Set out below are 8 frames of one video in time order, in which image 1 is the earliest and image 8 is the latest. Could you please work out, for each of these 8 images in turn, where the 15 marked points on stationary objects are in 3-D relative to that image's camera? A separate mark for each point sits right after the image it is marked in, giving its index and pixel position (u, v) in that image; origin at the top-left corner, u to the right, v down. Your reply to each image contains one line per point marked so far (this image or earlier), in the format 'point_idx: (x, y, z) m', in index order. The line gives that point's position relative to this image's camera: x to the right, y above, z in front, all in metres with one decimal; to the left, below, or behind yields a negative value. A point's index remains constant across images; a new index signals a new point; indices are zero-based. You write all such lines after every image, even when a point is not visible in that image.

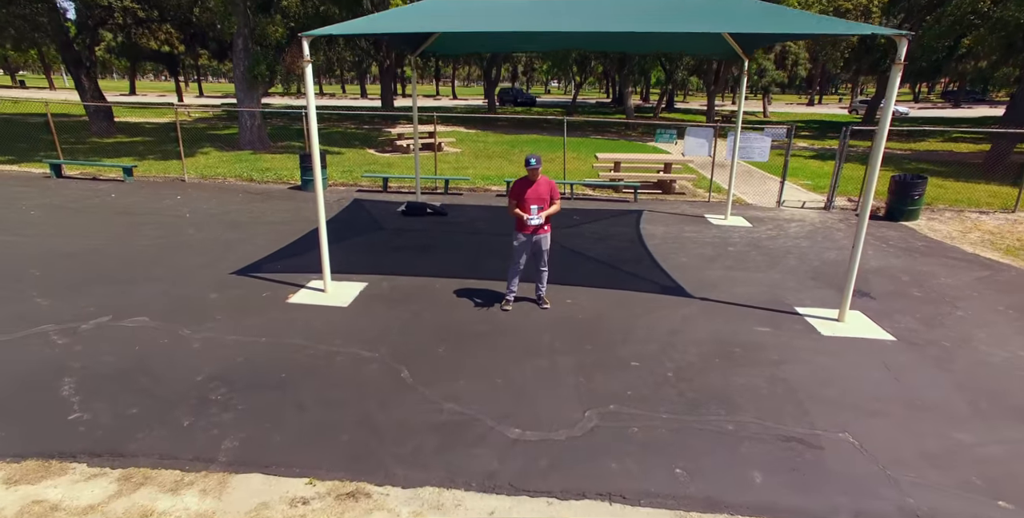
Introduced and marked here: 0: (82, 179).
0: (-8.8, +1.6, +11.4) m
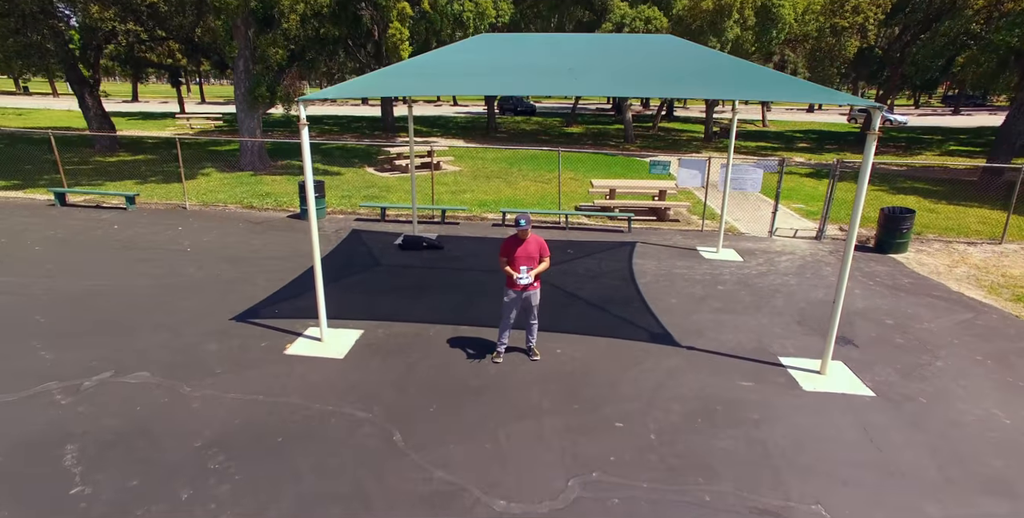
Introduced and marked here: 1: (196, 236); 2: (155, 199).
0: (-8.9, +1.1, +11.6) m
1: (-5.7, +0.4, +9.9) m
2: (-8.1, +1.4, +12.6) m
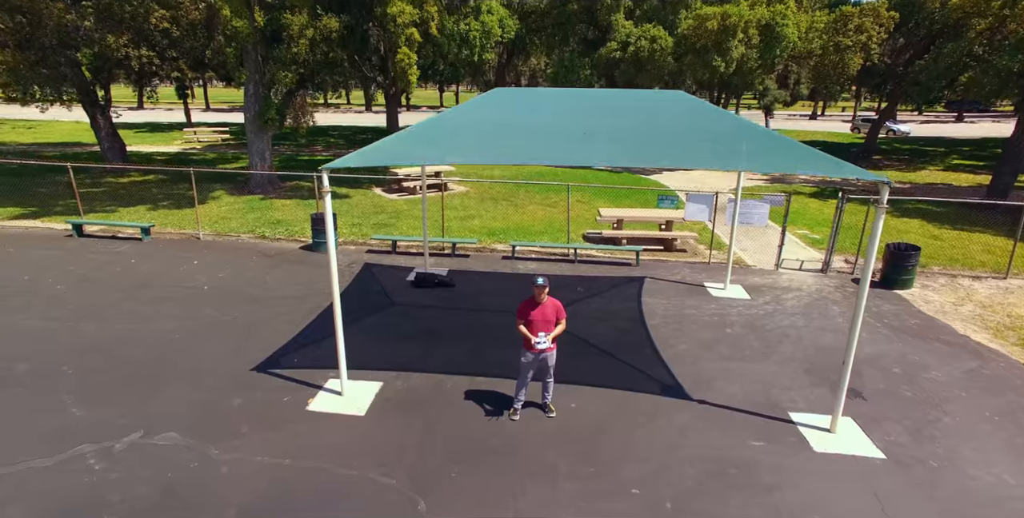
0: (-8.7, +0.5, +11.8) m
1: (-5.5, -0.3, +10.1) m
2: (-7.9, +0.7, +12.8) m
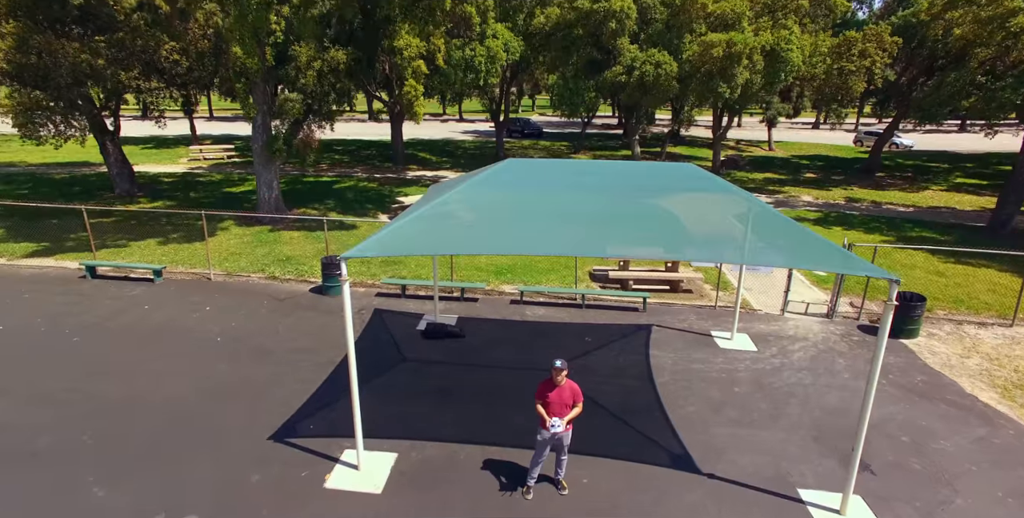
0: (-8.5, -0.4, +11.9) m
1: (-5.3, -1.1, +10.2) m
2: (-7.7, -0.2, +12.9) m
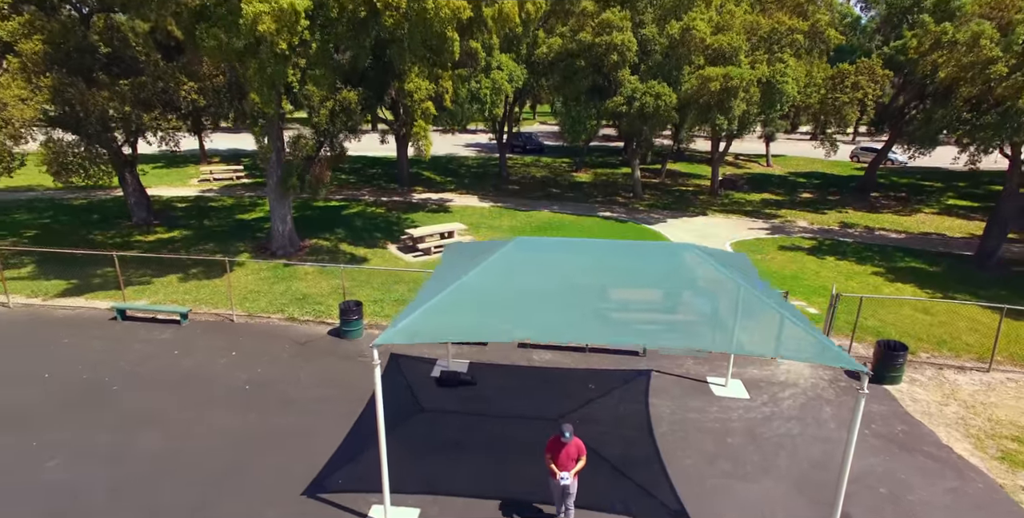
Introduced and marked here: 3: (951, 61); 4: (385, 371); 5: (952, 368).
0: (-8.4, -1.4, +12.6) m
1: (-5.1, -2.1, +10.9) m
2: (-7.6, -1.1, +13.6) m
3: (+13.7, +6.2, +17.3) m
4: (-2.5, -2.2, +10.7) m
5: (+8.9, -2.2, +11.1) m
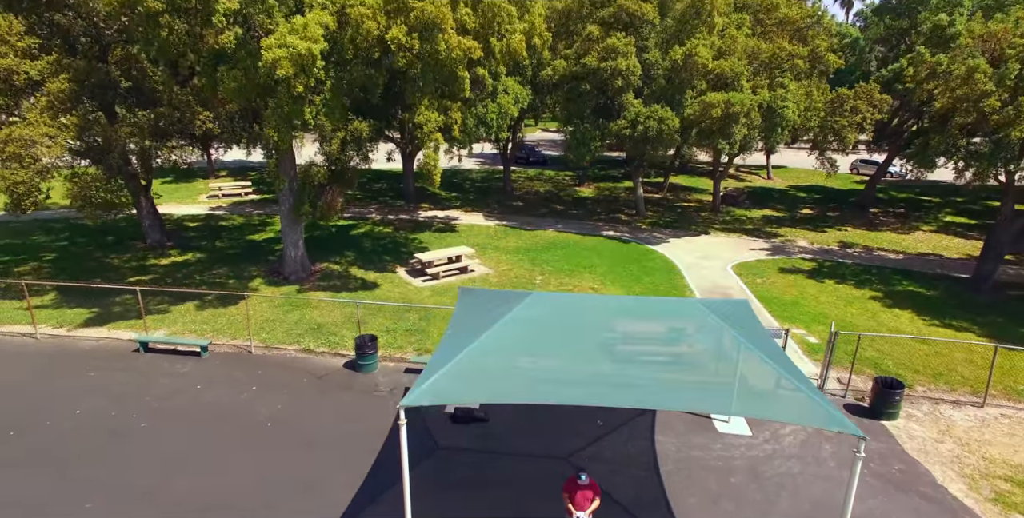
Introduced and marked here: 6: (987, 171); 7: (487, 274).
0: (-8.2, -2.2, +13.0) m
1: (-4.9, -2.9, +11.3) m
2: (-7.3, -1.9, +14.0) m
3: (+13.9, +5.4, +17.7) m
4: (-2.2, -3.0, +11.1) m
5: (+9.1, -3.0, +11.5) m
6: (+14.7, +2.7, +17.2) m
7: (-0.9, -0.5, +19.1) m
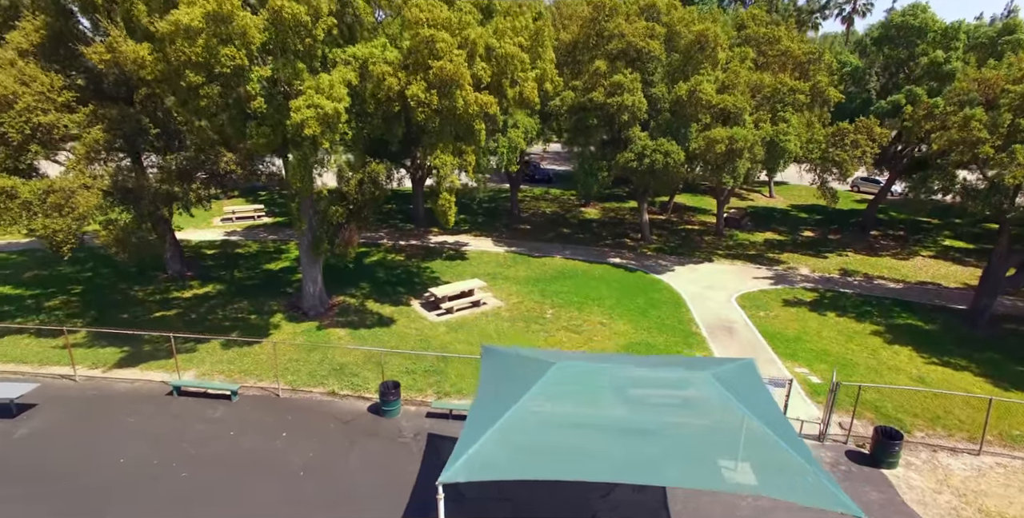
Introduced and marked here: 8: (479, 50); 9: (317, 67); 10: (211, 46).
0: (-7.8, -3.4, +13.7) m
1: (-4.5, -4.1, +11.9) m
2: (-7.0, -3.1, +14.6) m
3: (+14.3, +4.1, +18.3) m
4: (-1.9, -4.1, +11.7) m
5: (+9.4, -4.2, +12.1) m
6: (+15.1, +1.5, +17.8) m
7: (-0.5, -1.7, +19.7) m
8: (-0.9, +5.8, +15.4) m
9: (-4.8, +4.7, +13.6) m
10: (-6.5, +4.5, +11.9) m
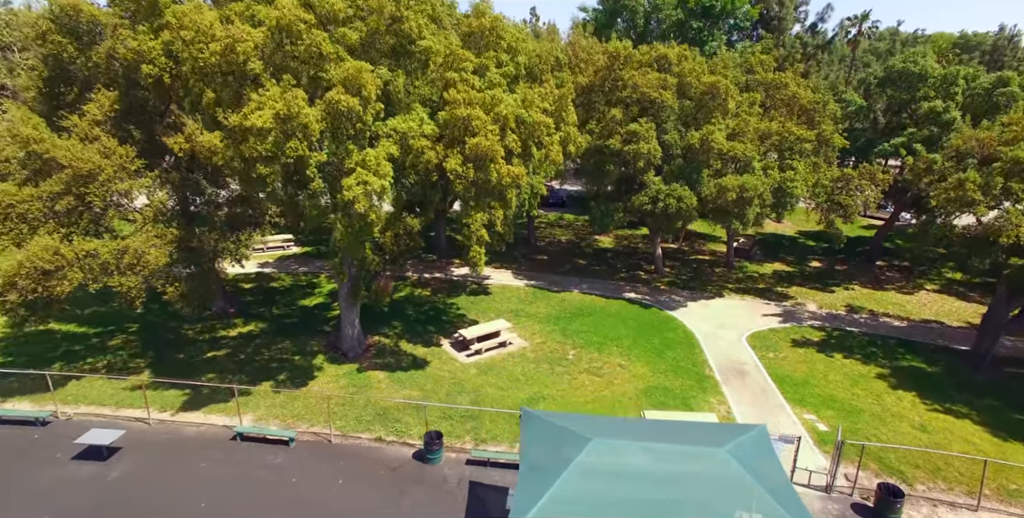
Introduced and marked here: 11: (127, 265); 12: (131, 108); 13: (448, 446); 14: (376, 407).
0: (-6.9, -5.0, +15.1) m
1: (-3.7, -5.7, +13.3) m
2: (-6.1, -4.7, +16.0) m
3: (+15.2, +2.5, +19.5) m
4: (-1.0, -5.7, +13.0) m
5: (+10.3, -5.8, +13.3) m
6: (+16.0, -0.2, +18.9) m
7: (+0.4, -3.4, +21.0) m
8: (0.0, +4.2, +16.8) m
9: (-4.0, +3.1, +15.0) m
10: (-5.6, +2.9, +13.4) m
11: (-10.7, -0.2, +15.3) m
12: (-11.9, +4.7, +17.4) m
13: (-1.8, -5.1, +15.1) m
14: (-4.1, -4.5, +16.9) m
